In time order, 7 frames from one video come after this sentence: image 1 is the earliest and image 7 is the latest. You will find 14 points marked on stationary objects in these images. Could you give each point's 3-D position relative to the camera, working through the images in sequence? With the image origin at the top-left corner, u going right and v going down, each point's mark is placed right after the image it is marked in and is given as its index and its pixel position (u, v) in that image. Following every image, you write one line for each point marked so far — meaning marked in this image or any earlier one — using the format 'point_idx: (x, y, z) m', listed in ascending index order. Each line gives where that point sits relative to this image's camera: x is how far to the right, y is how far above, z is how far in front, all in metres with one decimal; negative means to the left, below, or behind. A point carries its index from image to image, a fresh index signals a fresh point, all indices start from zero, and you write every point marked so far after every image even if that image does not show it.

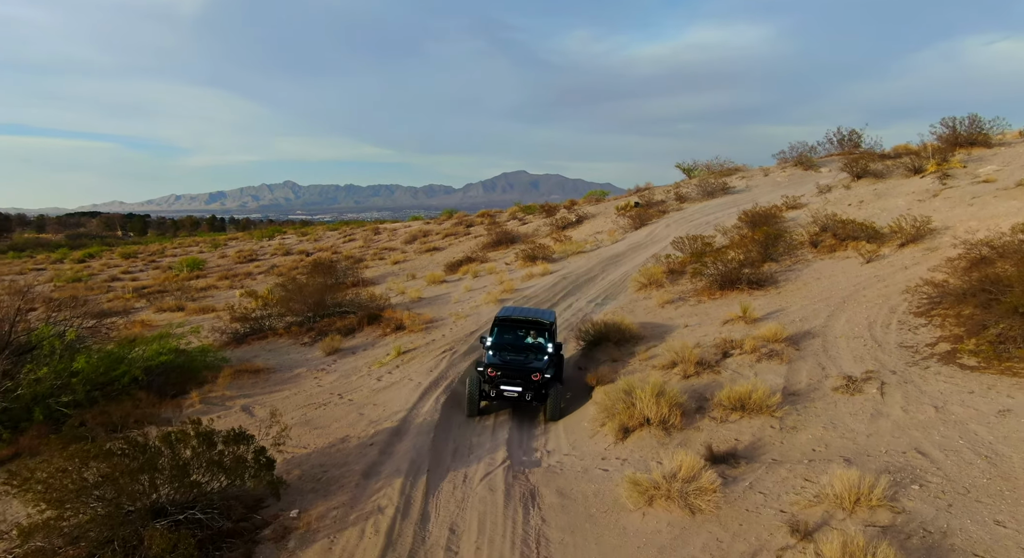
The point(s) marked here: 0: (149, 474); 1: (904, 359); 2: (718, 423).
0: (-3.5, -2.1, +6.7) m
1: (+6.3, -1.3, +11.3) m
2: (+2.8, -1.9, +9.5) m
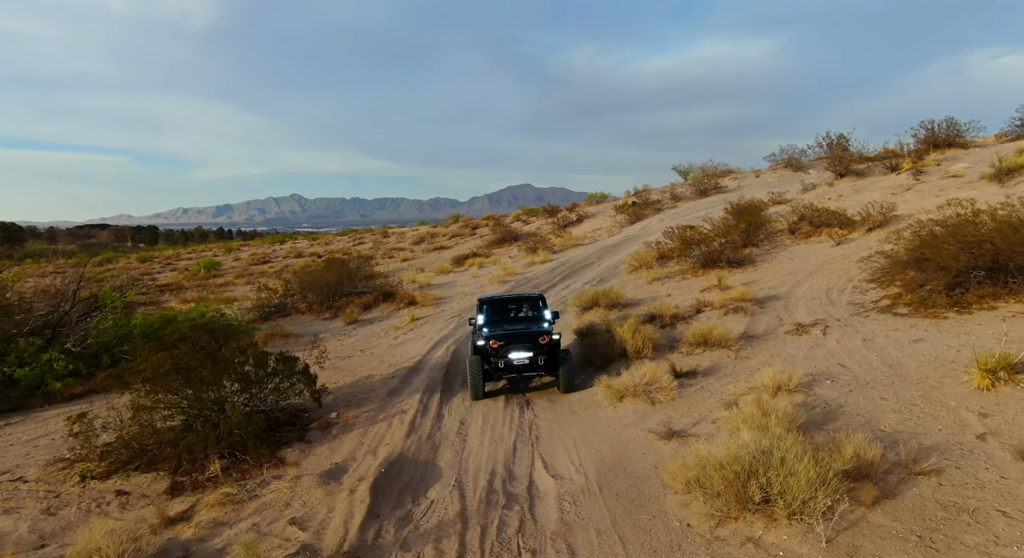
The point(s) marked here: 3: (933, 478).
0: (-3.5, -1.3, +8.6) m
1: (+6.3, -0.6, +13.2) m
2: (+2.8, -1.2, +11.4) m
3: (+3.5, -1.7, +5.9) m
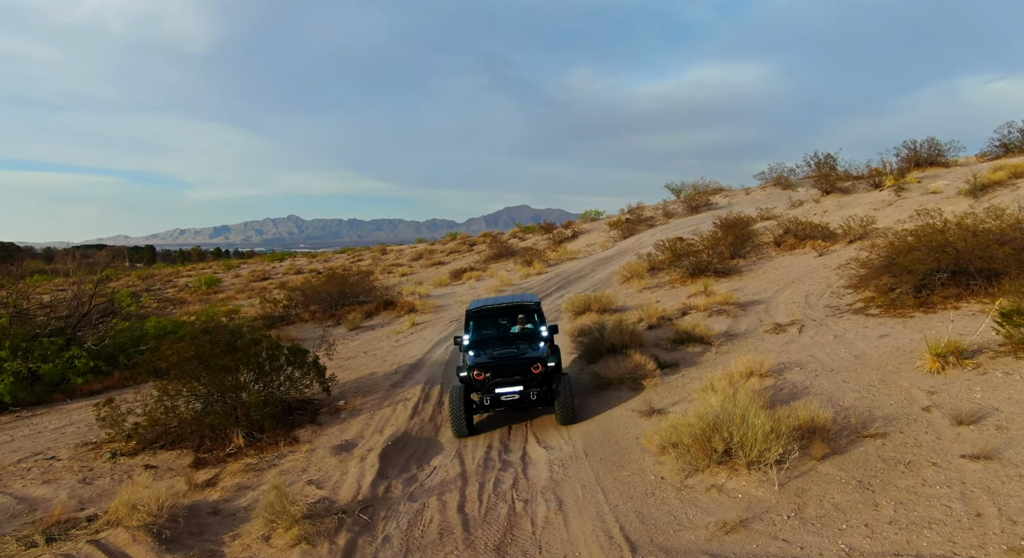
0: (-3.6, -1.2, +9.4) m
1: (+6.2, -0.7, +14.0) m
2: (+2.7, -1.2, +12.2) m
3: (+3.5, -1.5, +6.7) m
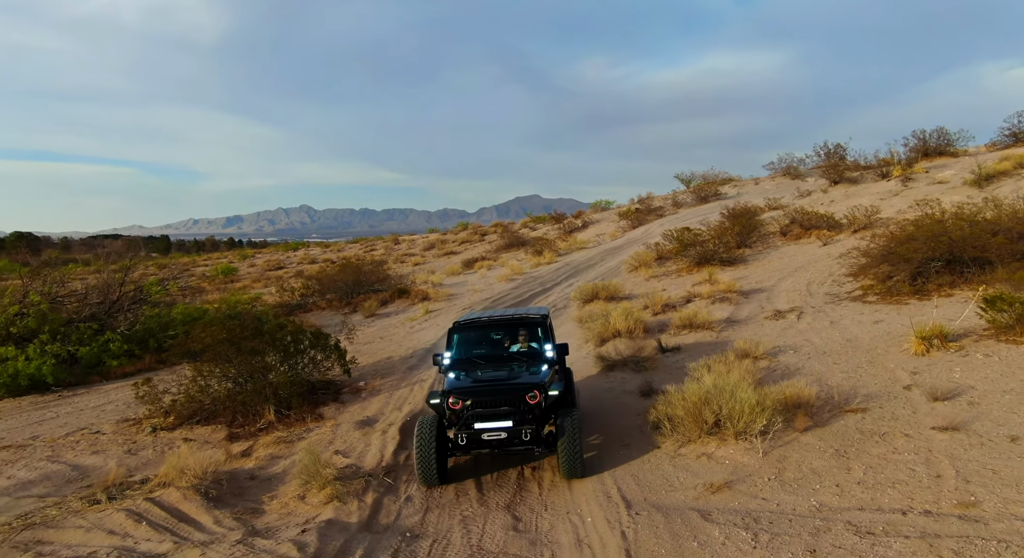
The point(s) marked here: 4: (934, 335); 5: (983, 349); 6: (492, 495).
0: (-3.5, -1.0, +10.1) m
1: (+6.4, -0.4, +14.6) m
2: (+2.9, -1.0, +12.8) m
3: (+3.6, -1.4, +7.3) m
4: (+5.6, -0.7, +9.4) m
5: (+6.0, -0.9, +9.0) m
6: (-0.2, -2.0, +6.5) m
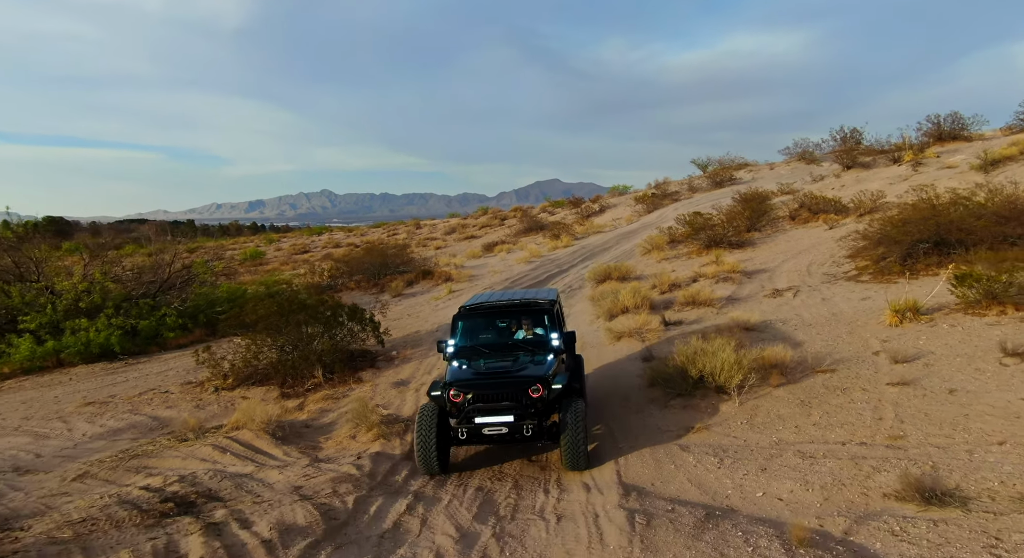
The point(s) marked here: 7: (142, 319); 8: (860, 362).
0: (-3.2, -0.7, +11.4) m
1: (+6.8, 0.0, +15.6) m
2: (+3.2, -0.6, +13.9) m
3: (+3.8, -1.1, +8.4) m
4: (+5.8, -0.4, +10.4) m
5: (+6.2, -0.6, +10.1) m
6: (0.0, -1.7, +7.8) m
7: (-8.0, -0.9, +15.2) m
8: (+4.3, -1.0, +8.8) m
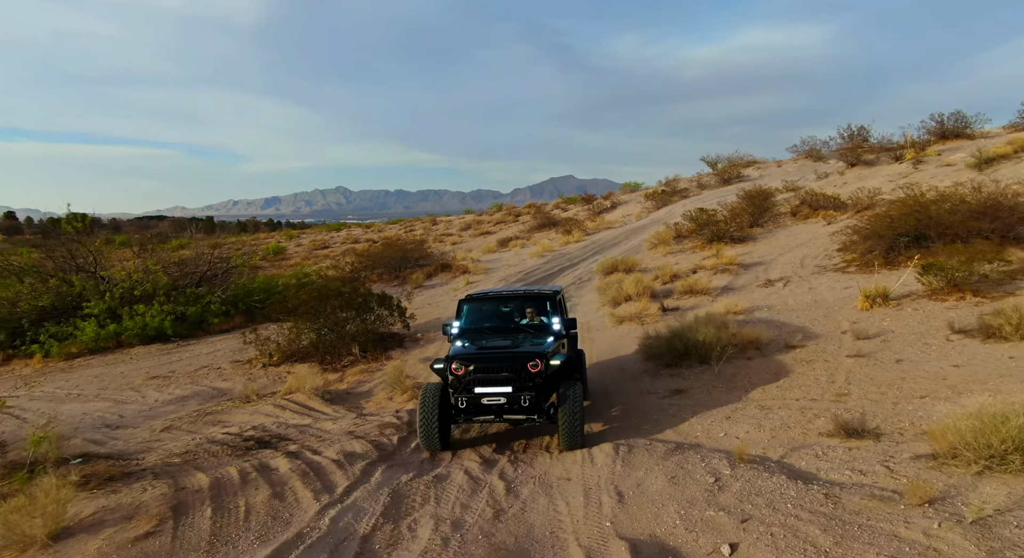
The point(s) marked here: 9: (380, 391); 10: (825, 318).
0: (-3.0, -0.5, +12.9) m
1: (+7.2, +0.2, +16.8) m
2: (+3.5, -0.4, +15.2) m
3: (+3.9, -0.9, +9.7) m
4: (+6.0, -0.3, +11.7) m
5: (+6.4, -0.4, +11.3) m
6: (+0.1, -1.6, +9.2) m
7: (-7.7, -0.6, +16.8) m
8: (+4.5, -0.9, +10.1) m
9: (-1.8, -1.5, +9.7) m
10: (+5.1, -0.6, +11.5) m
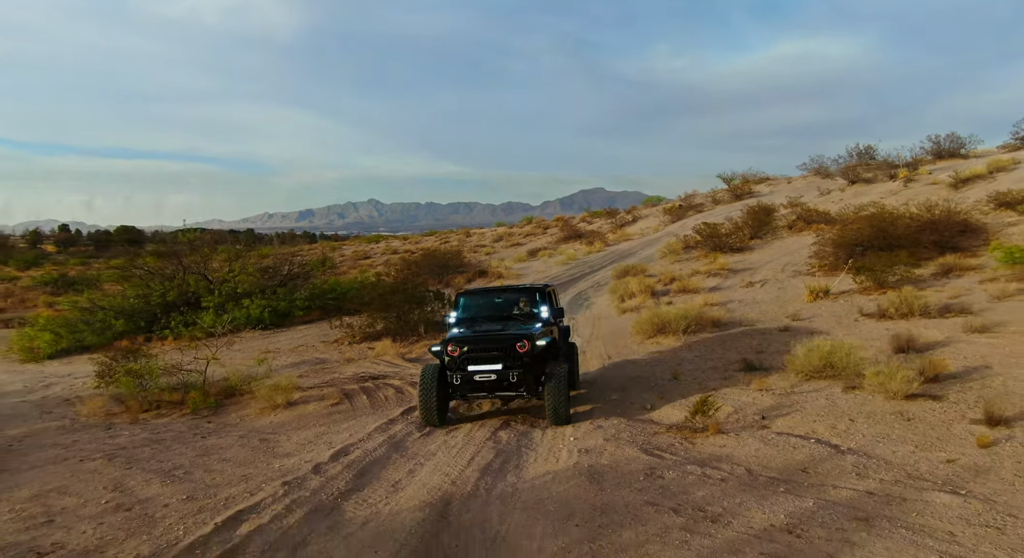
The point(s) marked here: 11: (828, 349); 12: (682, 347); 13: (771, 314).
0: (-2.3, -0.5, +16.8) m
1: (+7.9, +0.1, +20.3) m
2: (+4.2, -0.5, +18.8) m
3: (+4.4, -0.9, +13.3) m
4: (+6.6, -0.2, +15.2) m
5: (+7.0, -0.4, +14.8) m
6: (+0.6, -1.5, +12.9) m
7: (-6.9, -0.7, +20.8) m
8: (+5.0, -0.8, +13.6) m
9: (-1.3, -1.5, +13.5) m
10: (+5.7, -0.6, +15.0) m
11: (+3.8, -0.9, +8.6) m
12: (+3.0, -1.2, +12.3) m
13: (+5.3, -0.7, +14.4) m
